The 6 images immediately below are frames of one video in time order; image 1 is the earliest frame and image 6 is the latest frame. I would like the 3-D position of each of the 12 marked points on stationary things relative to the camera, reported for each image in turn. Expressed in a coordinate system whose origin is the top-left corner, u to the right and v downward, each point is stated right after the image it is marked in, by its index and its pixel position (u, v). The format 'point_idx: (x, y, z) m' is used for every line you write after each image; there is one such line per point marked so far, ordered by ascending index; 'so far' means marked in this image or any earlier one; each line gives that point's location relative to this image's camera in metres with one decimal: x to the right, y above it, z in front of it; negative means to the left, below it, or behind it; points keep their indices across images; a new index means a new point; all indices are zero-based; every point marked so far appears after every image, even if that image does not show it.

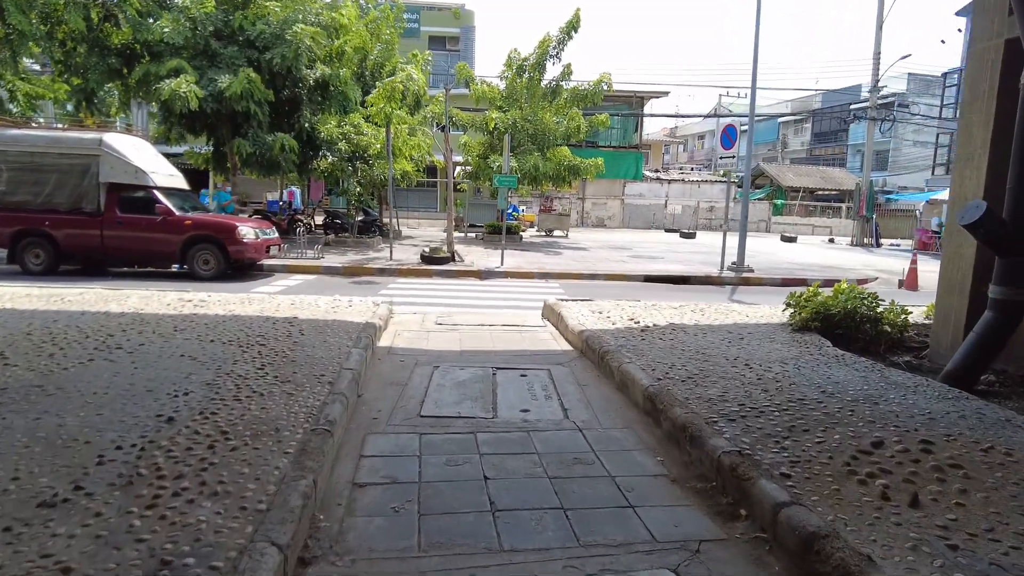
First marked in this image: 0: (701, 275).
0: (+4.0, +0.3, +14.1) m
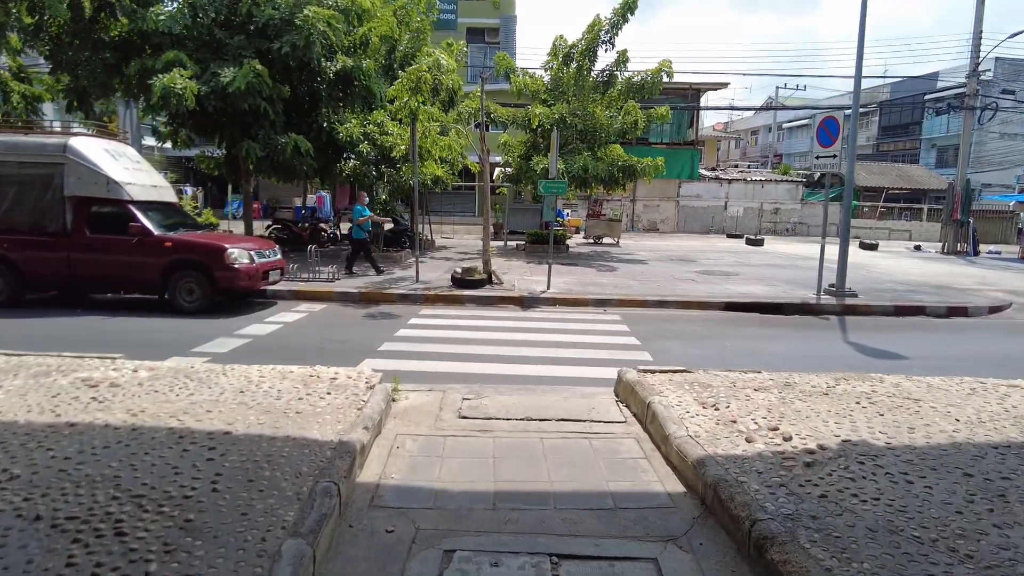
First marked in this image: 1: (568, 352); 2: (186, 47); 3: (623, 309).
0: (+4.8, -0.2, +11.5) m
1: (+0.6, -0.7, +7.6) m
2: (-6.8, +5.0, +13.9) m
3: (+1.8, -0.3, +10.9) m
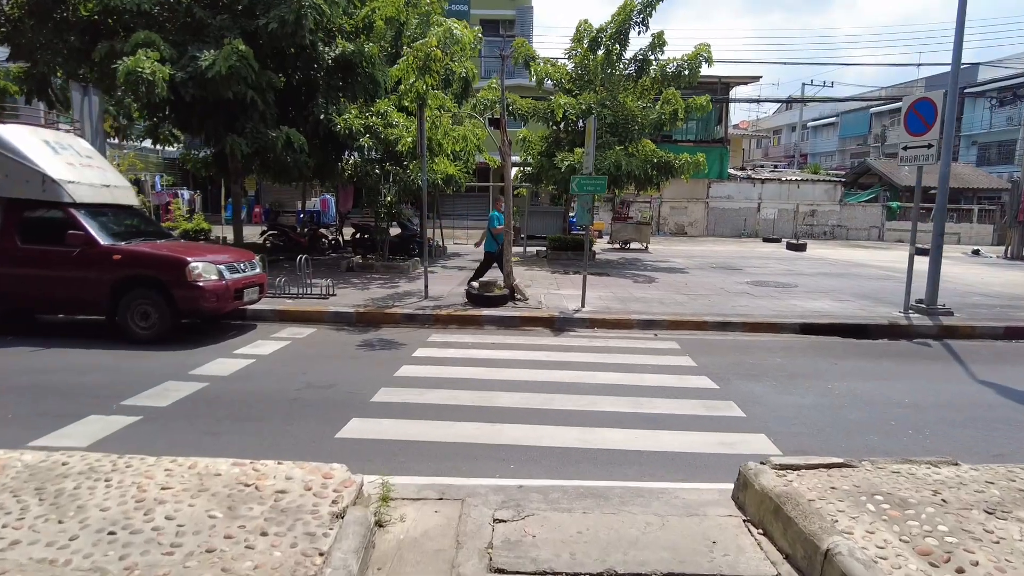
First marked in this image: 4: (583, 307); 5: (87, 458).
0: (+5.2, -0.5, +9.5) m
1: (+1.0, -1.0, +5.7) m
2: (-6.3, +4.7, +12.2) m
3: (+2.2, -0.6, +8.9) m
4: (+1.0, -0.3, +9.8) m
5: (-2.0, -0.8, +3.2) m
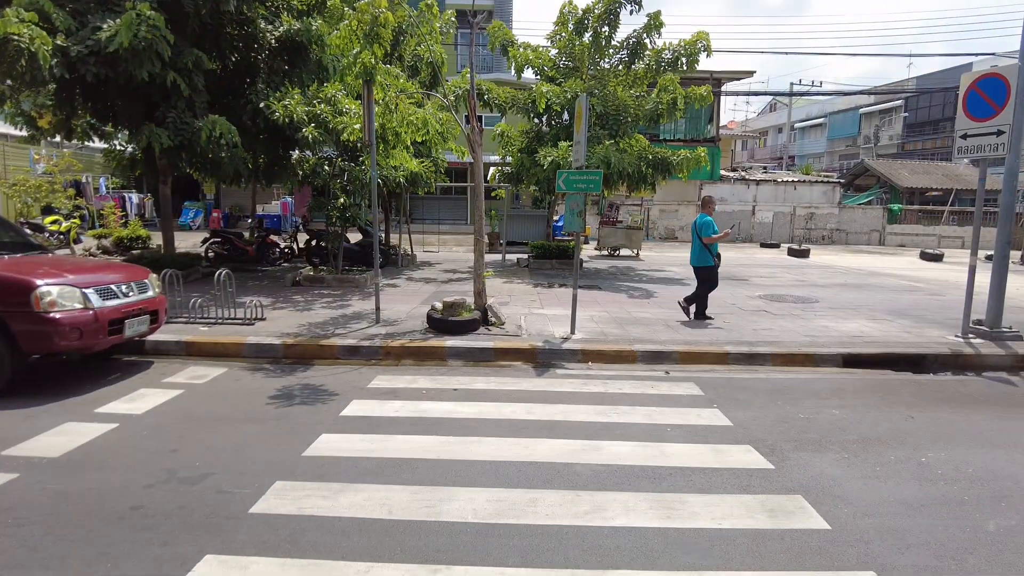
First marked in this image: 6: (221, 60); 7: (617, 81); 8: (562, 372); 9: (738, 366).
0: (+4.9, -0.7, +7.7) m
1: (+0.7, -1.2, +3.7) m
2: (-6.7, +4.4, +10.1) m
3: (+1.9, -0.8, +7.0) m
4: (+0.7, -0.5, +7.8) m
5: (-2.2, -1.1, +1.2) m
6: (-5.0, +3.9, +11.6) m
7: (+2.2, +4.4, +14.3) m
8: (+0.5, -0.9, +6.7) m
9: (+2.4, -0.8, +7.1) m
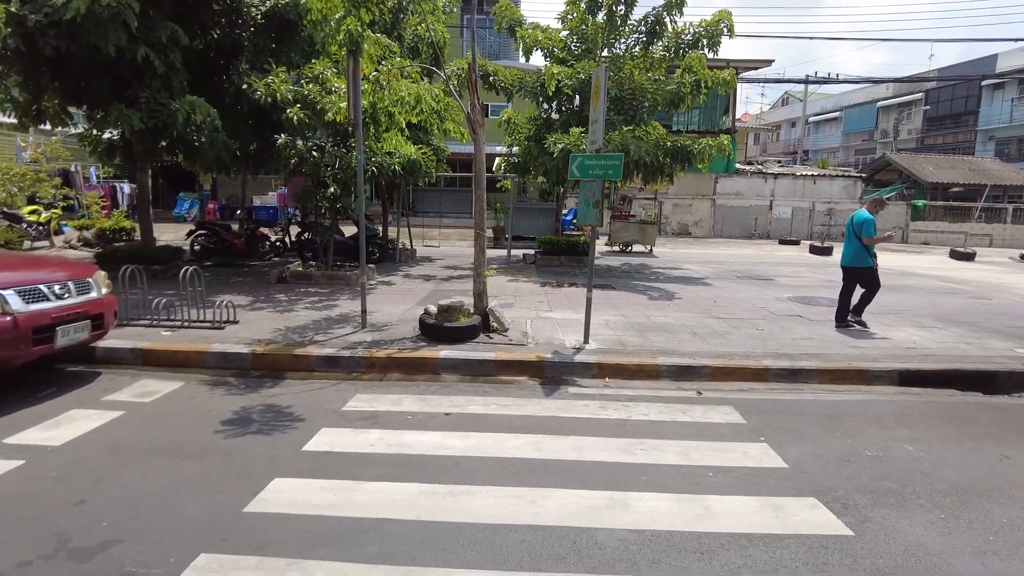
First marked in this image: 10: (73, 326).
0: (+4.9, -0.8, +6.6) m
1: (+0.8, -1.3, +2.7) m
2: (-6.6, +4.5, +9.1) m
3: (+1.9, -0.9, +6.0) m
4: (+0.7, -0.6, +6.8) m
5: (-2.2, -1.1, +0.2) m
6: (-4.9, +4.0, +10.6) m
7: (+2.4, +4.4, +13.3) m
8: (+0.5, -0.9, +5.7) m
9: (+2.4, -0.9, +6.0) m
10: (-3.5, -0.3, +5.4) m
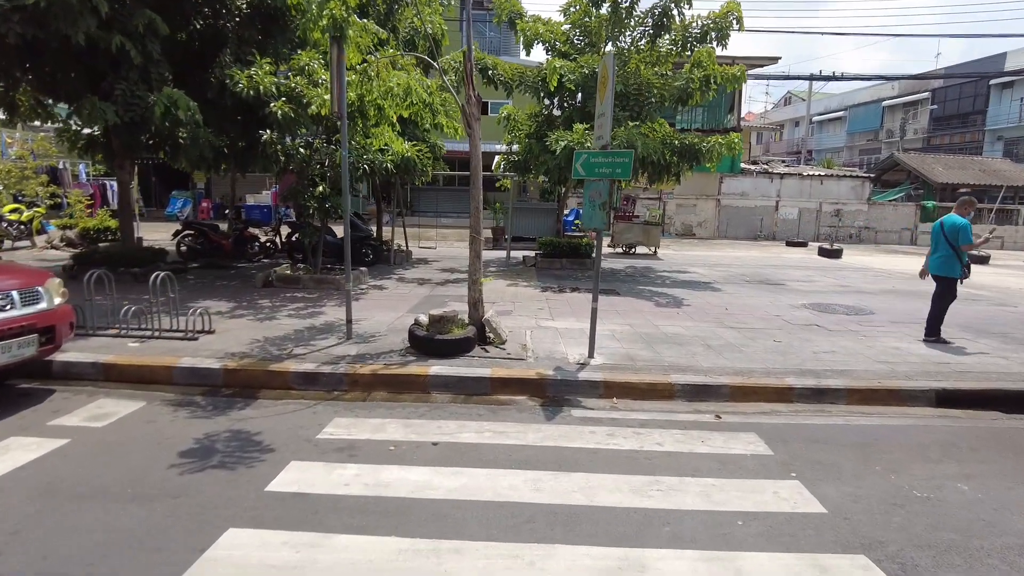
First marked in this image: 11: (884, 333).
0: (+4.9, -0.9, +6.0) m
1: (+0.7, -1.3, +2.2) m
2: (-6.6, +4.4, +8.5) m
3: (+1.9, -1.0, +5.4) m
4: (+0.7, -0.6, +6.3) m
5: (-2.2, -1.2, -0.4) m
6: (-4.9, +3.9, +10.0) m
7: (+2.4, +4.3, +12.7) m
8: (+0.5, -1.0, +5.1) m
9: (+2.4, -1.0, +5.5) m
10: (-3.6, -0.4, +4.8) m
11: (+4.5, -0.5, +8.2) m
